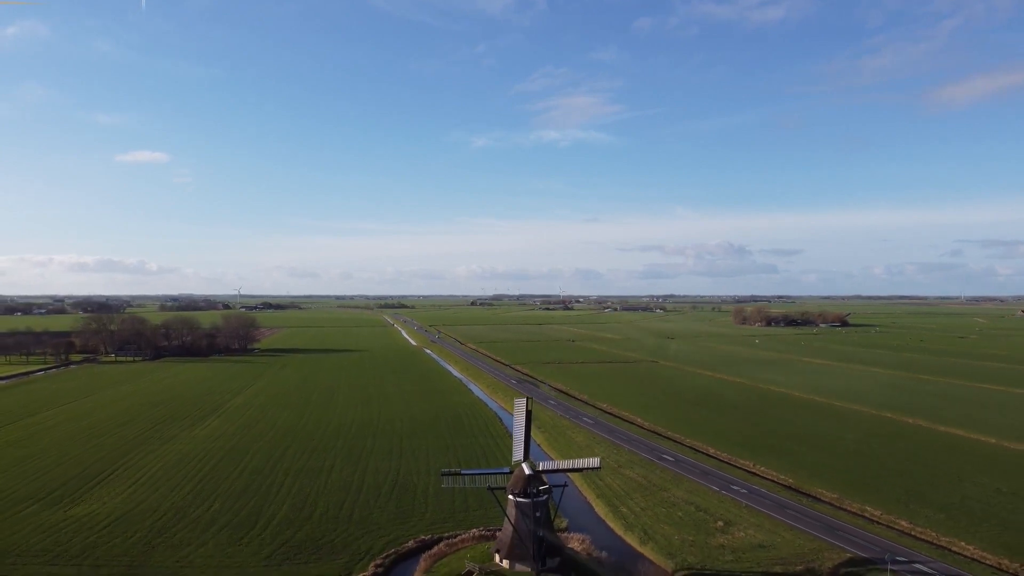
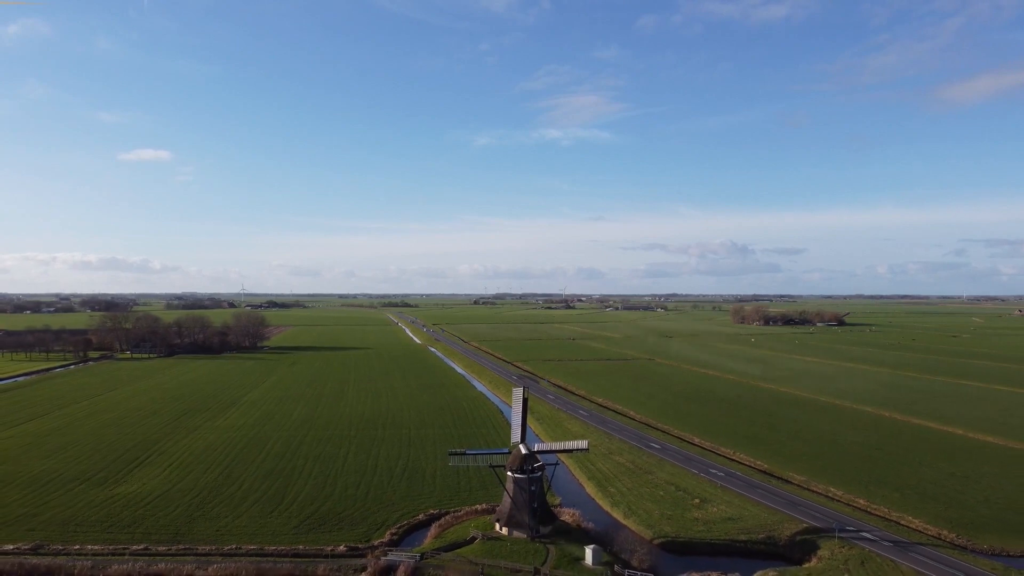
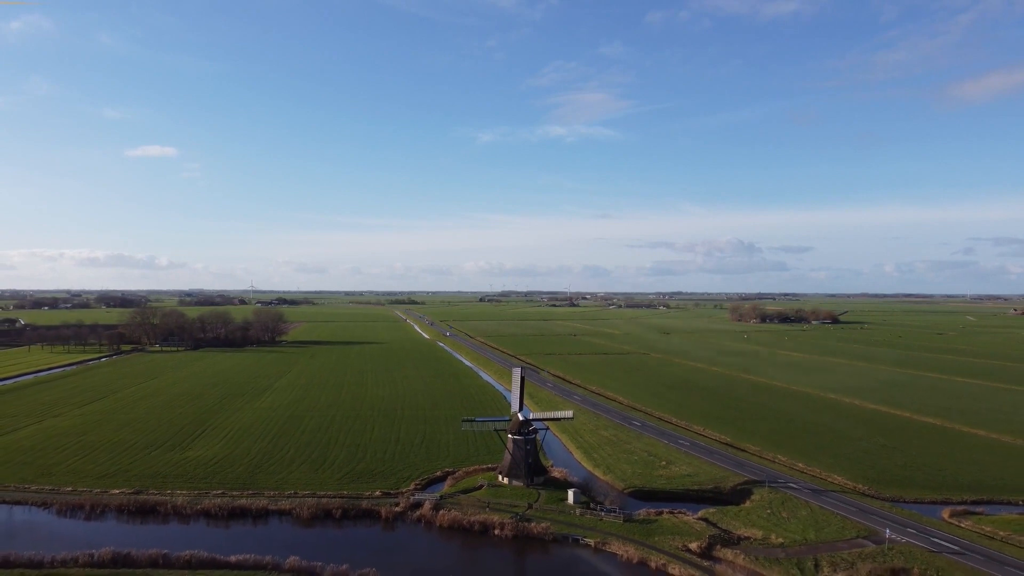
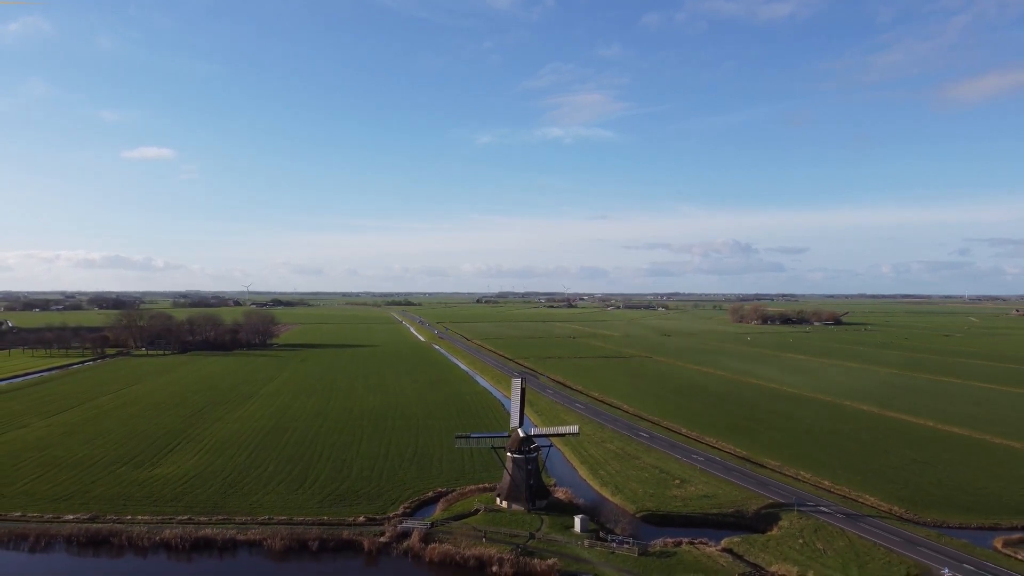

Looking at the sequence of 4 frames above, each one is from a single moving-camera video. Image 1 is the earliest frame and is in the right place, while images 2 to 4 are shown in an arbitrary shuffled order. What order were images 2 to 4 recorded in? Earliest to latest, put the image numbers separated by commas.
2, 4, 3
